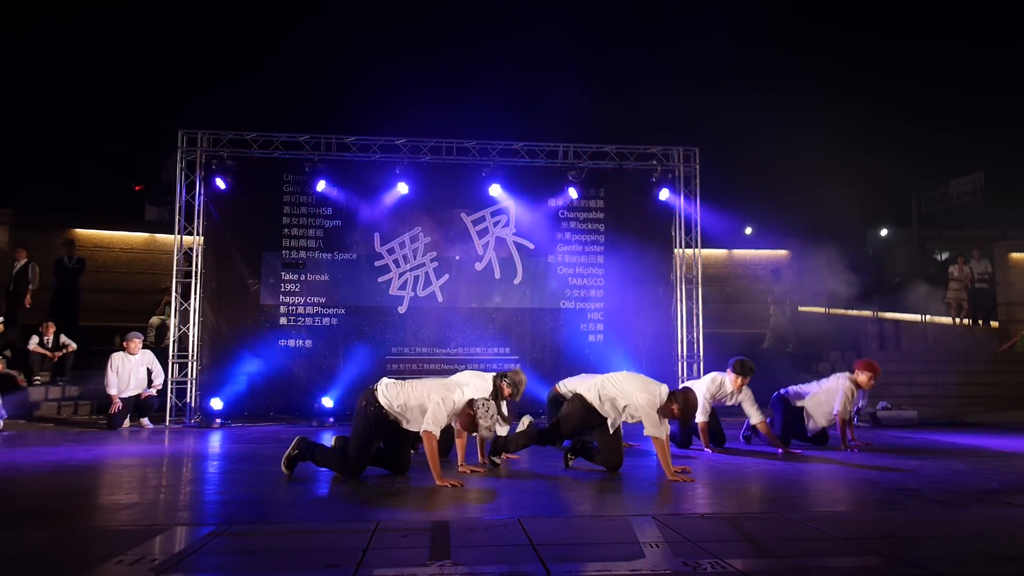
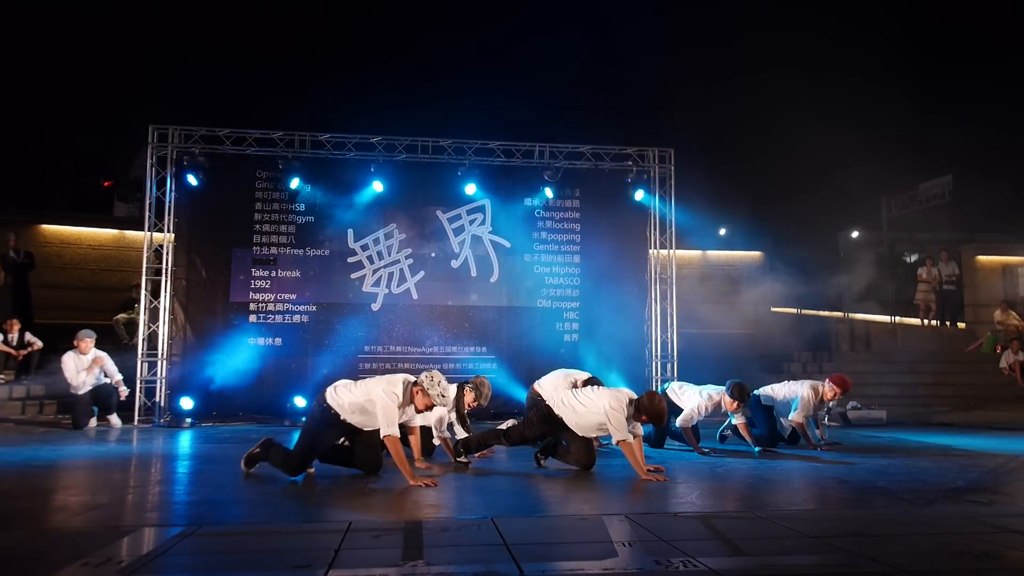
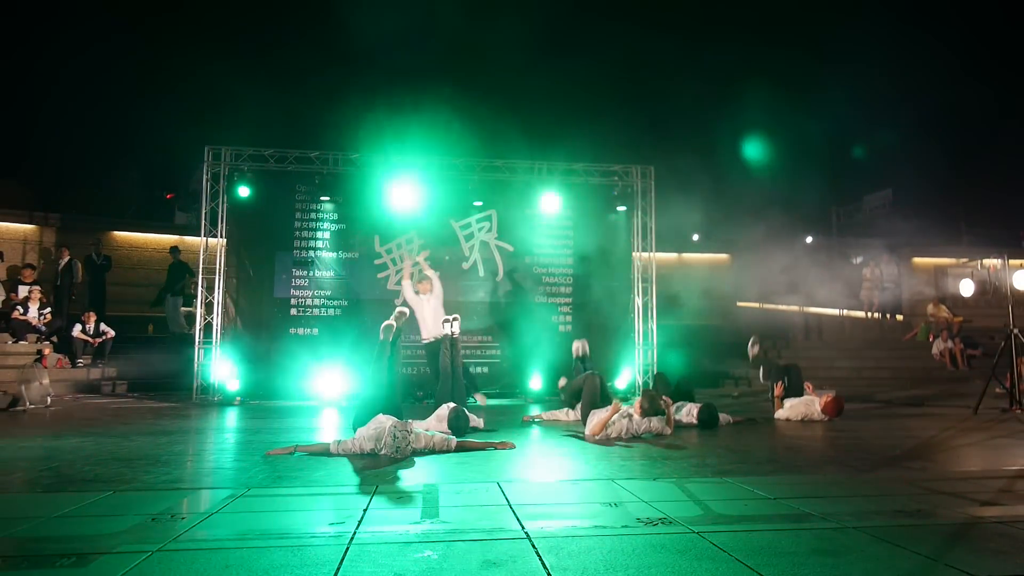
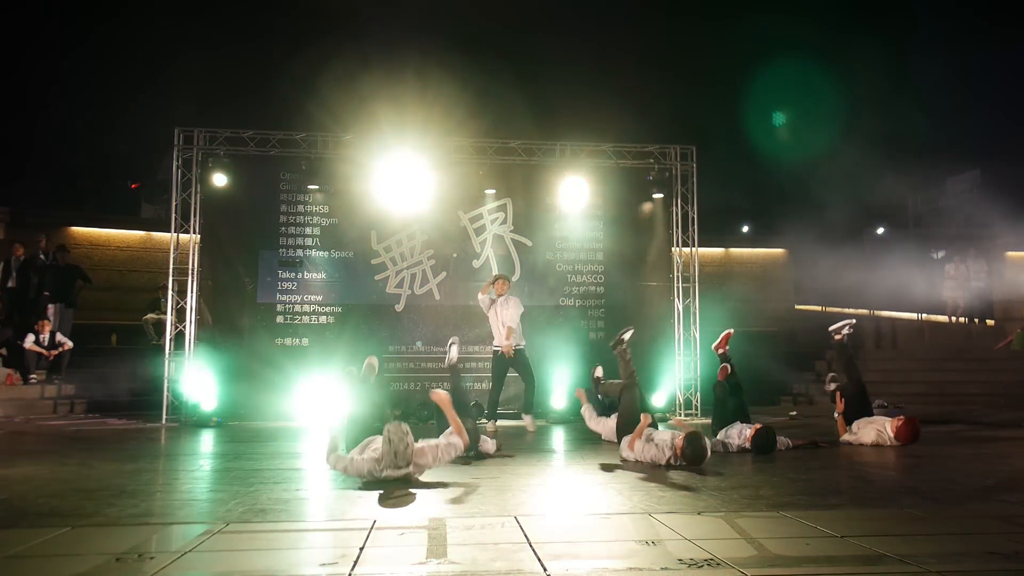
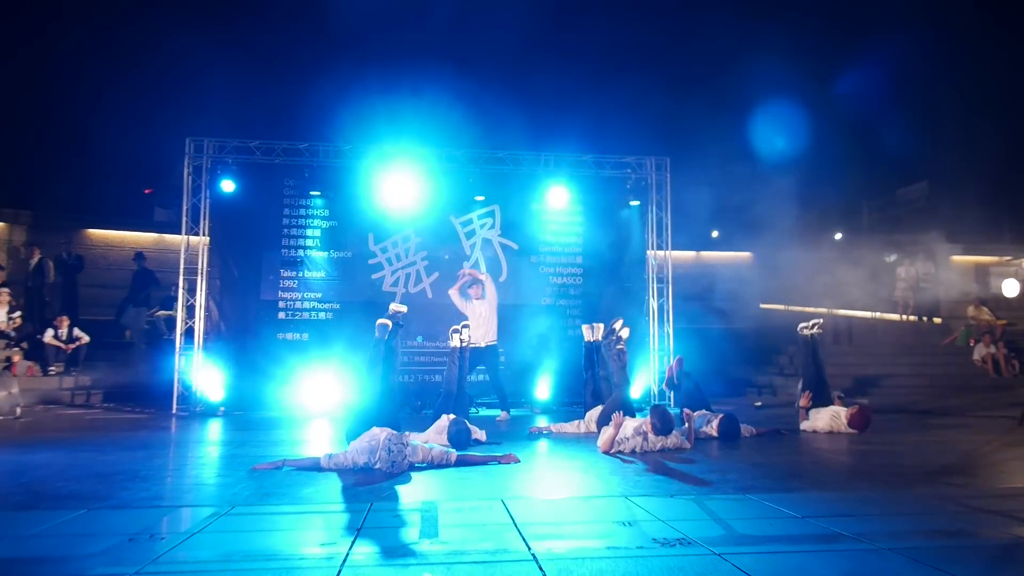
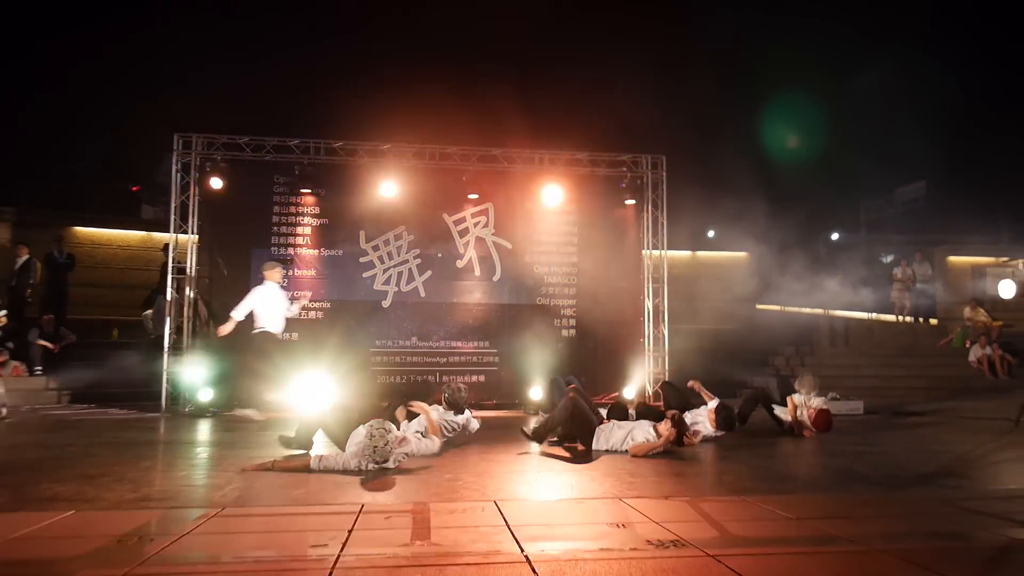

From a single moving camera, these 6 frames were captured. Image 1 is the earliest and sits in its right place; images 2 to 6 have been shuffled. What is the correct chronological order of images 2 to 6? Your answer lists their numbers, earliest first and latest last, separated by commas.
2, 6, 3, 5, 4
